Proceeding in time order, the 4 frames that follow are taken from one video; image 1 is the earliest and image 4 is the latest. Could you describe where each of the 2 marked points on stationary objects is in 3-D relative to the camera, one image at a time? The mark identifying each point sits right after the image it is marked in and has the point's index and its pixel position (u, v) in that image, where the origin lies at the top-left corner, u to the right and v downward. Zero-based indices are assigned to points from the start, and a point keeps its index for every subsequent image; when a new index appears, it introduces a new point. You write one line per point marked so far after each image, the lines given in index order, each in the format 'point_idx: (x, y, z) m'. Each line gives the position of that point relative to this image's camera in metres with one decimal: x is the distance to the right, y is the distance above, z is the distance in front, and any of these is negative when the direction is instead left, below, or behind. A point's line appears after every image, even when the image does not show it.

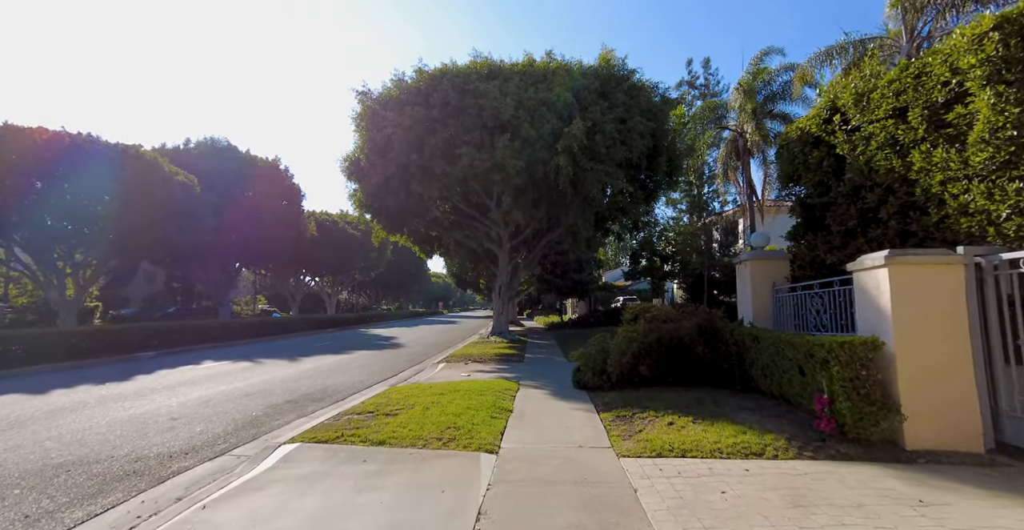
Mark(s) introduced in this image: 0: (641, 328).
0: (+2.4, -1.2, +8.6) m
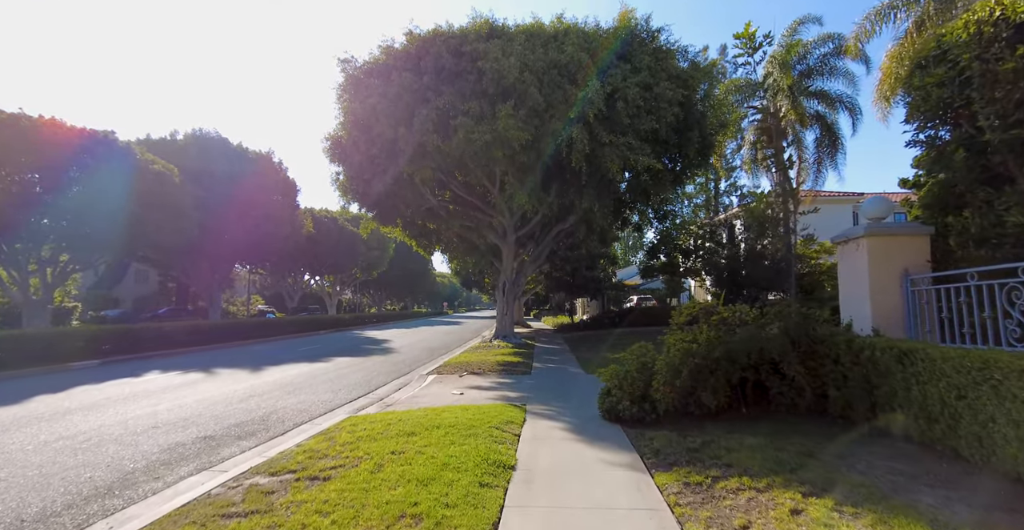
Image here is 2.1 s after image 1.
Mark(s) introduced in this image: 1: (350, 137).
0: (+2.5, -0.9, +5.9) m
1: (-6.0, +4.9, +17.4) m
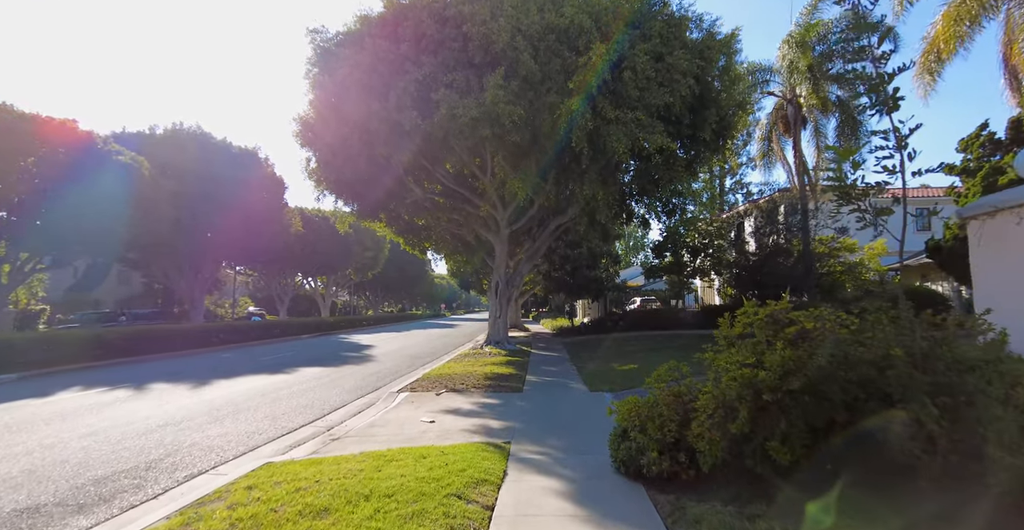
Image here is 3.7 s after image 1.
0: (+2.2, -0.8, +3.9) m
1: (-6.3, +4.9, +15.4) m
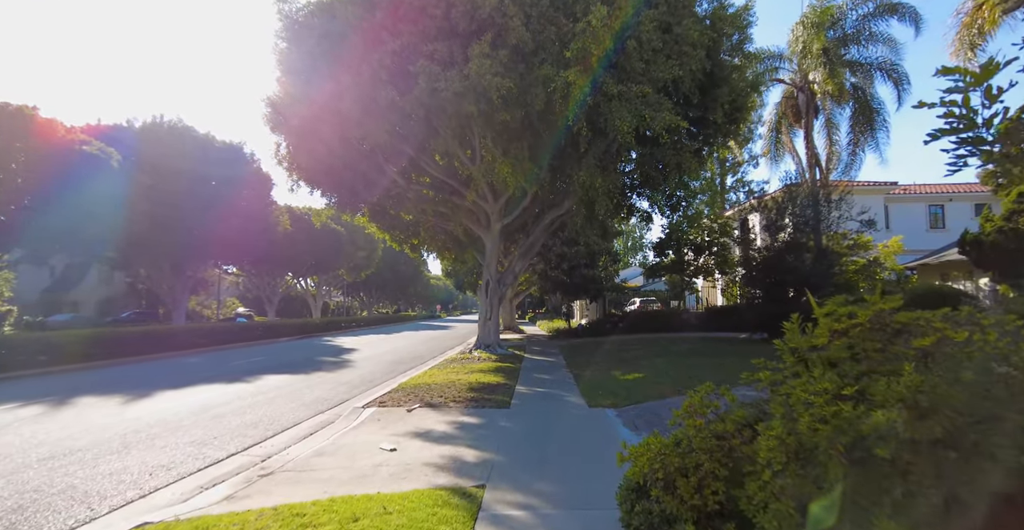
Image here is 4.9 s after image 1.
0: (+2.0, -0.7, +2.4) m
1: (-6.6, +5.1, +13.9) m
